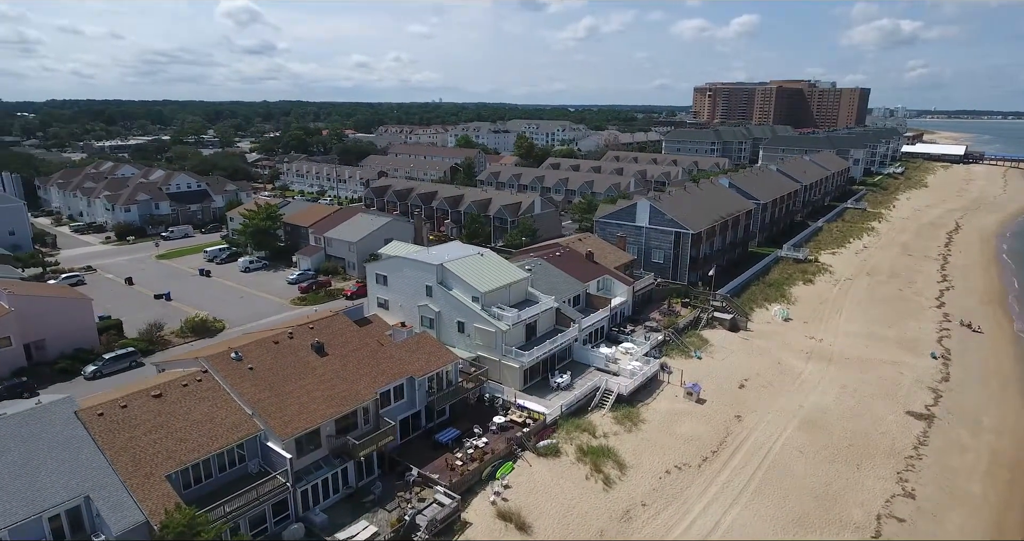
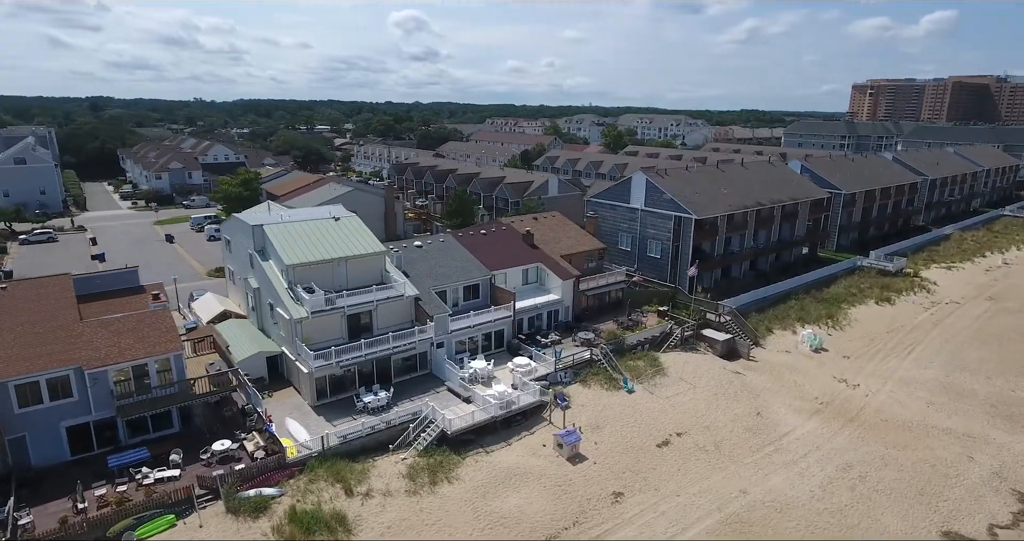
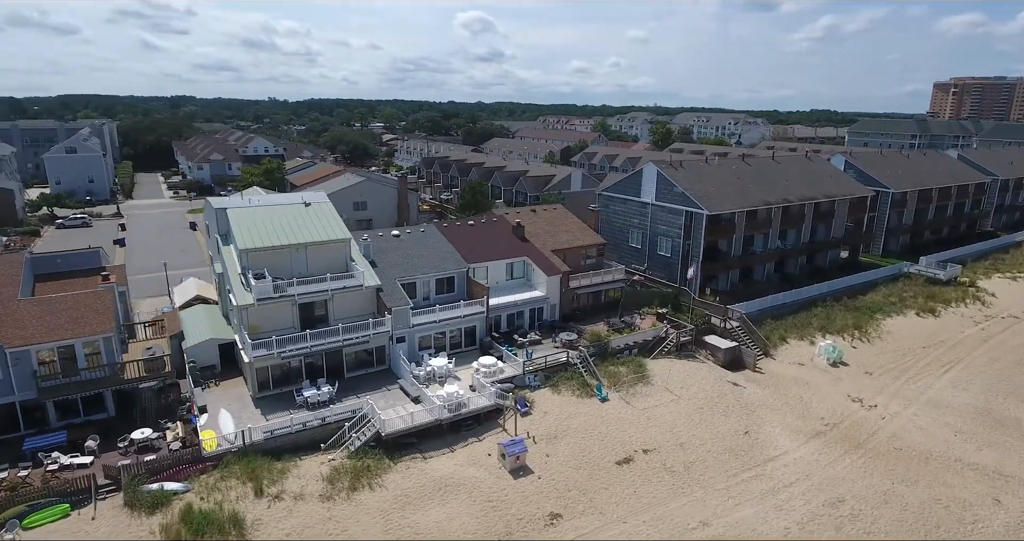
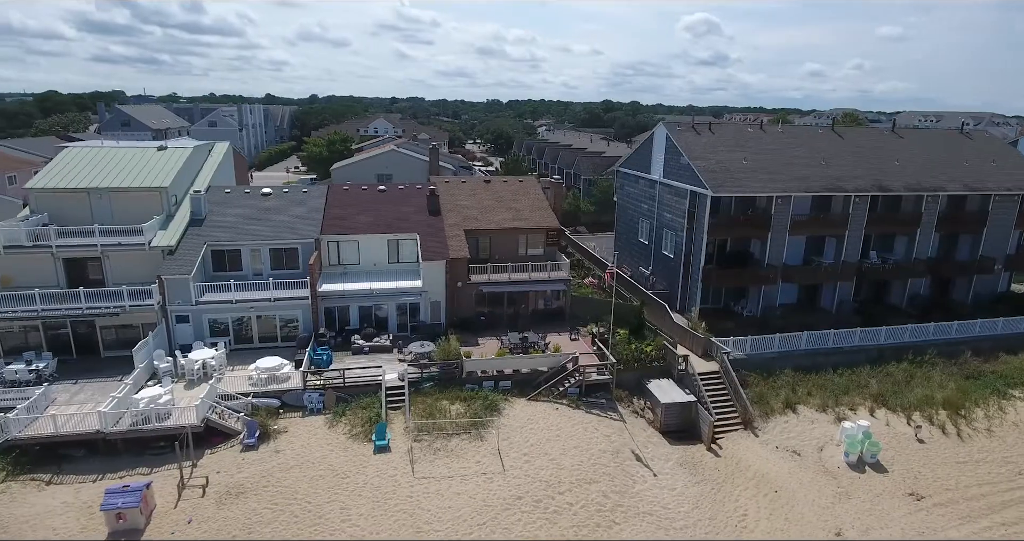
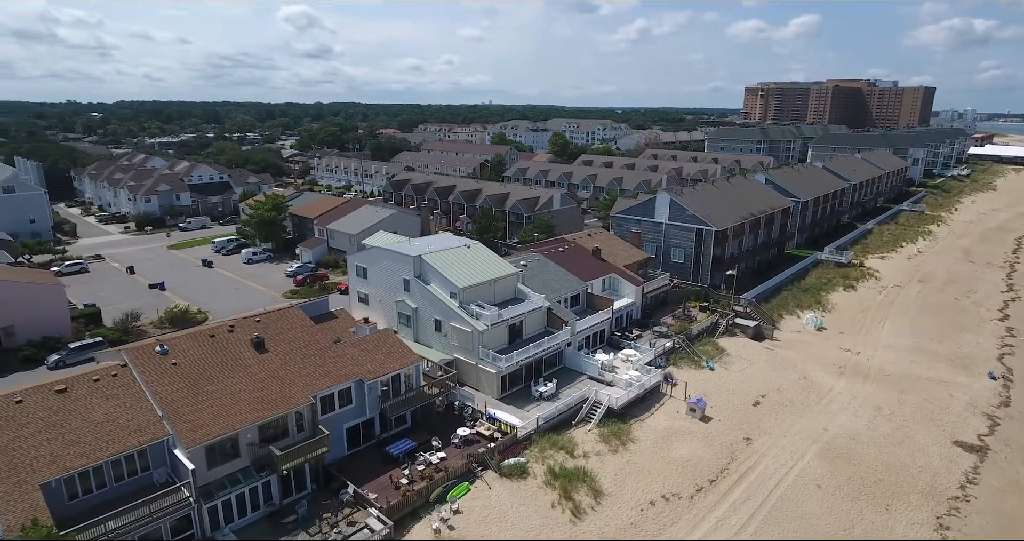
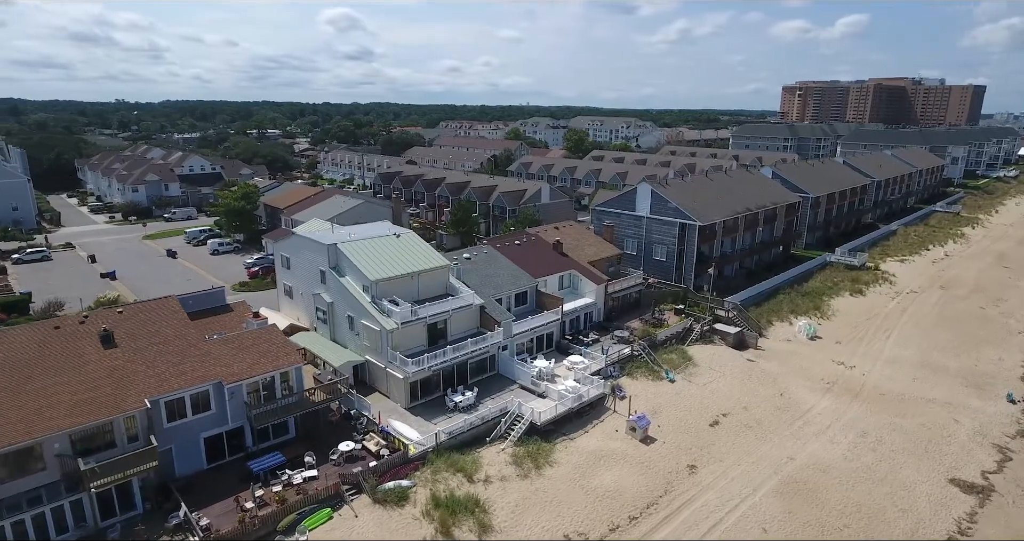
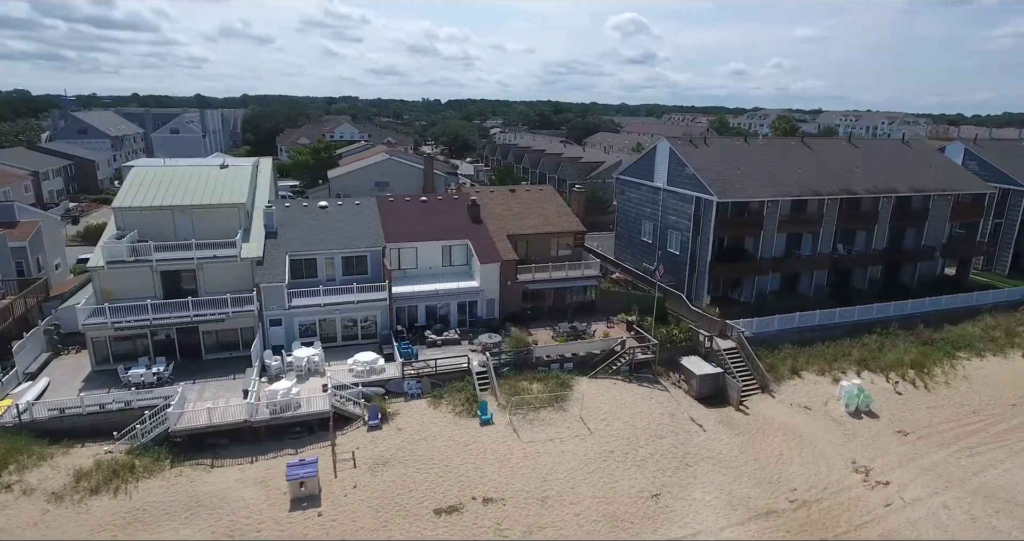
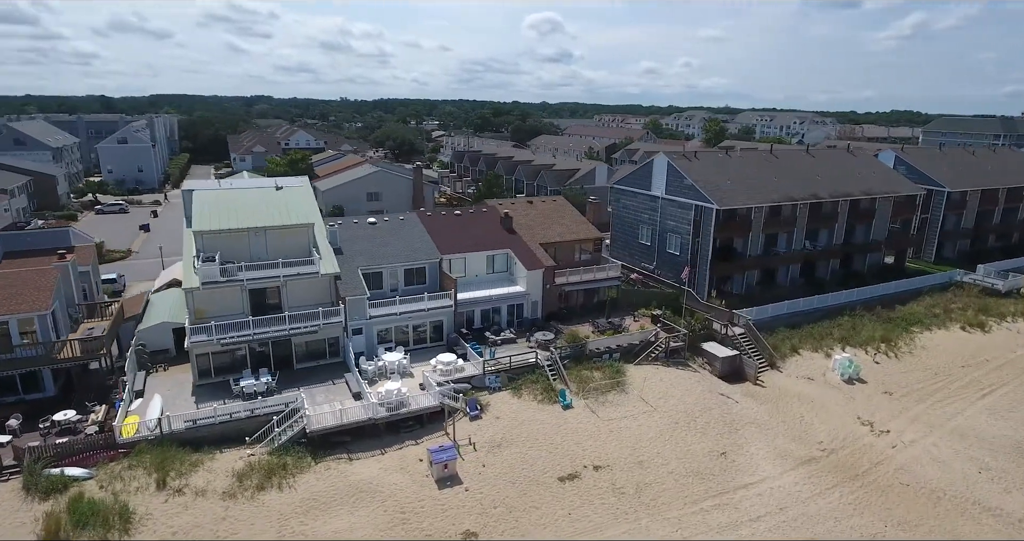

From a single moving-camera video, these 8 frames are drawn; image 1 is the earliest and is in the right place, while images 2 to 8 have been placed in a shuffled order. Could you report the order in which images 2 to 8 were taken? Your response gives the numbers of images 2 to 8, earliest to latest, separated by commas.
5, 6, 2, 3, 8, 7, 4
